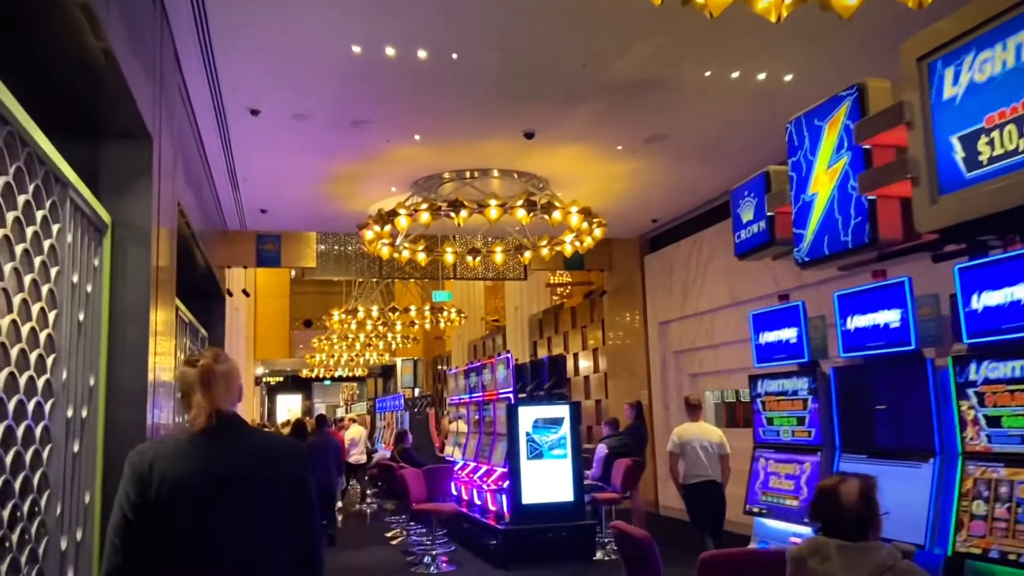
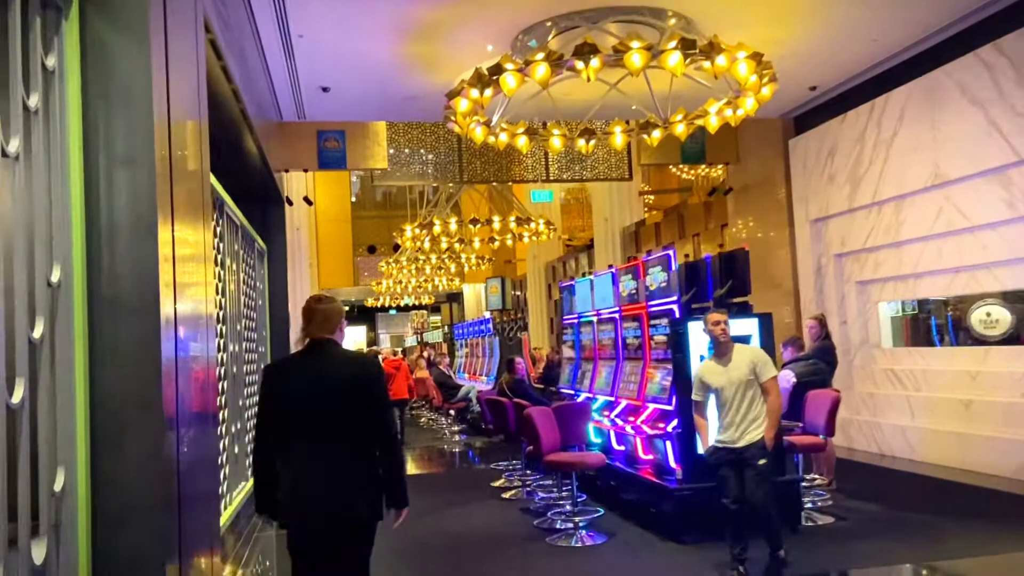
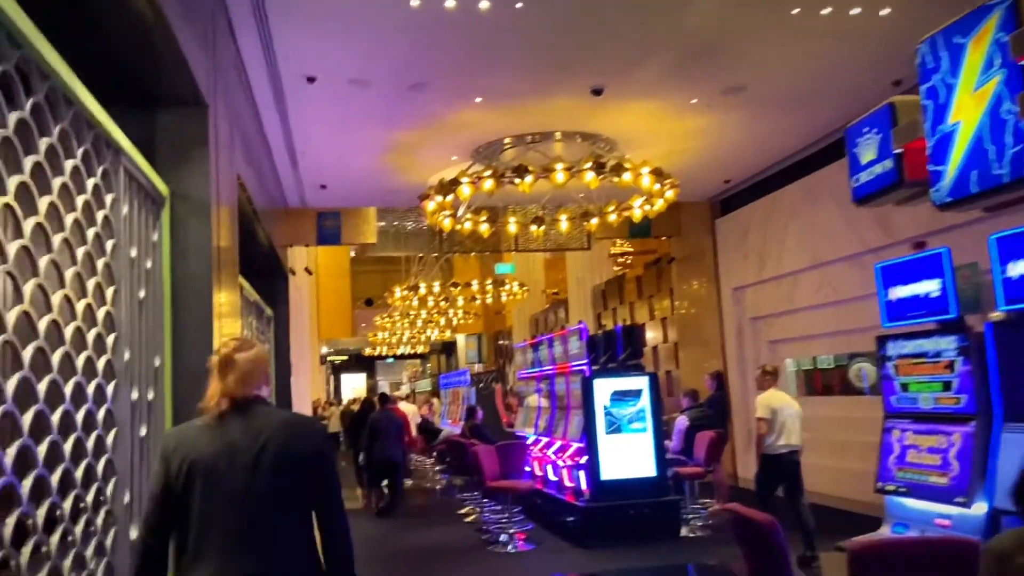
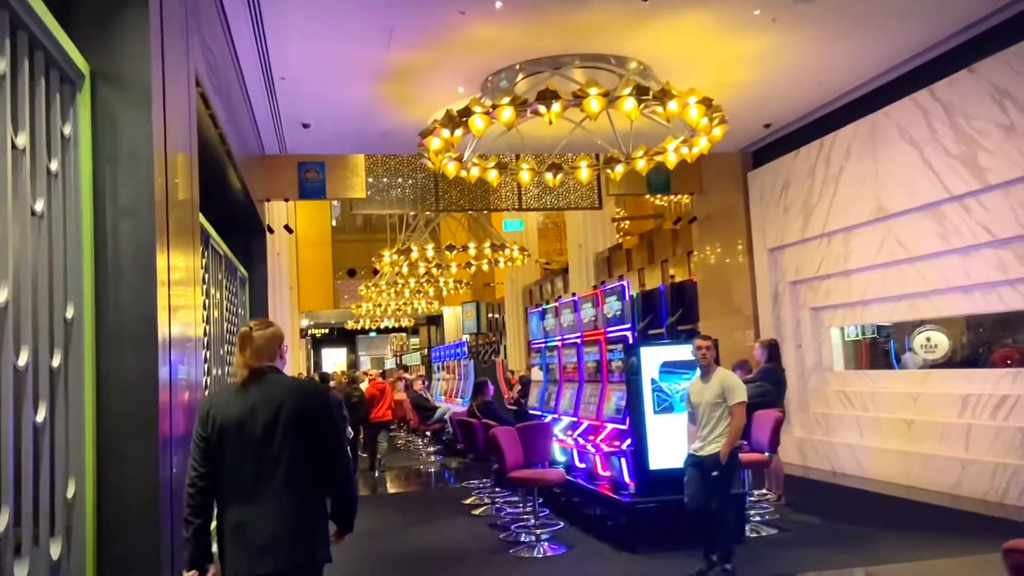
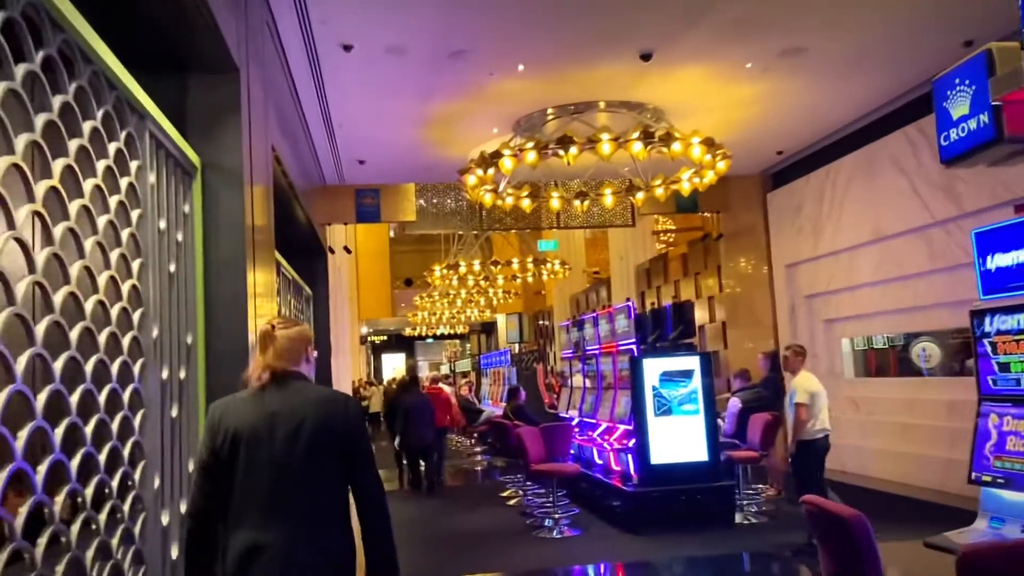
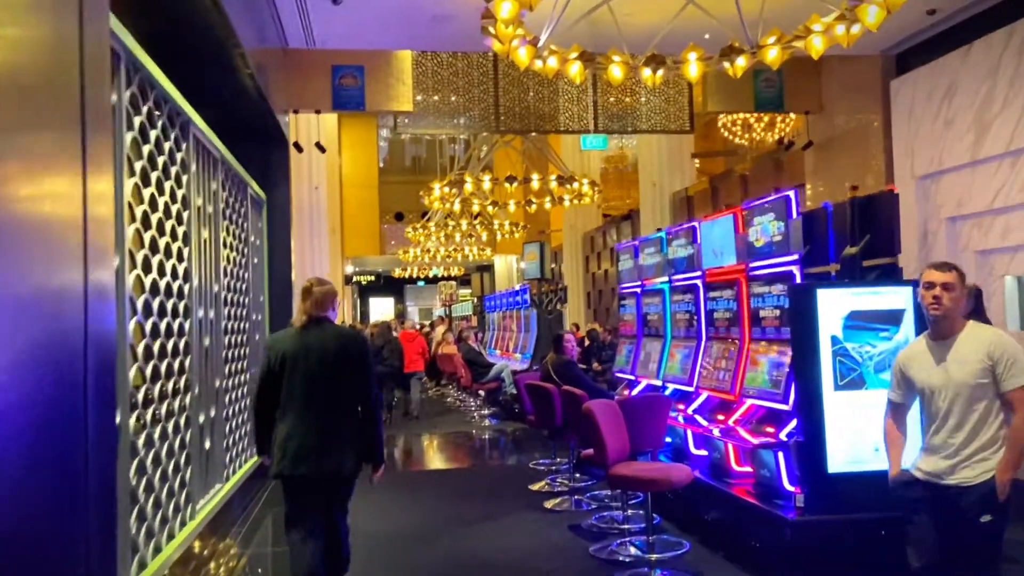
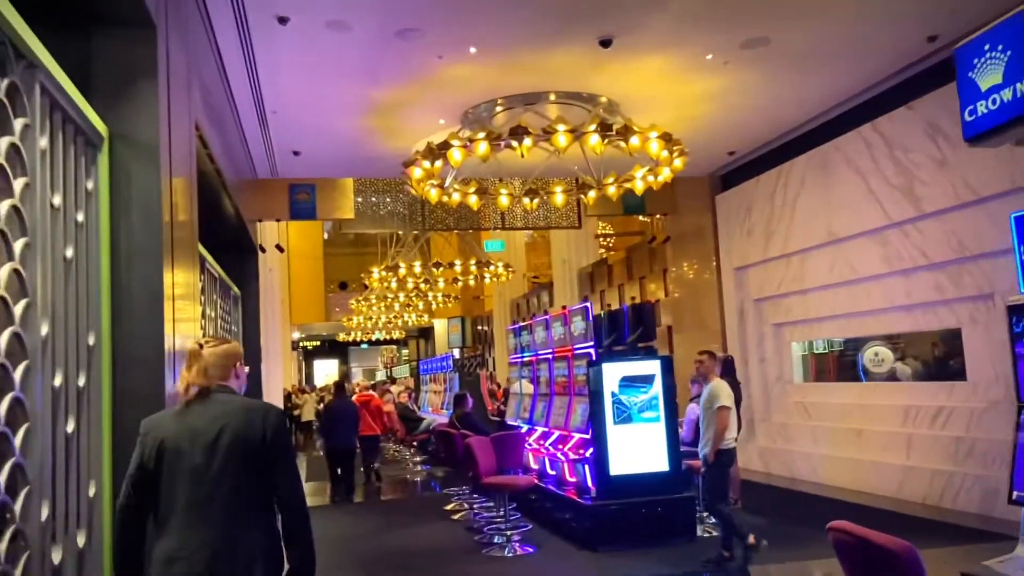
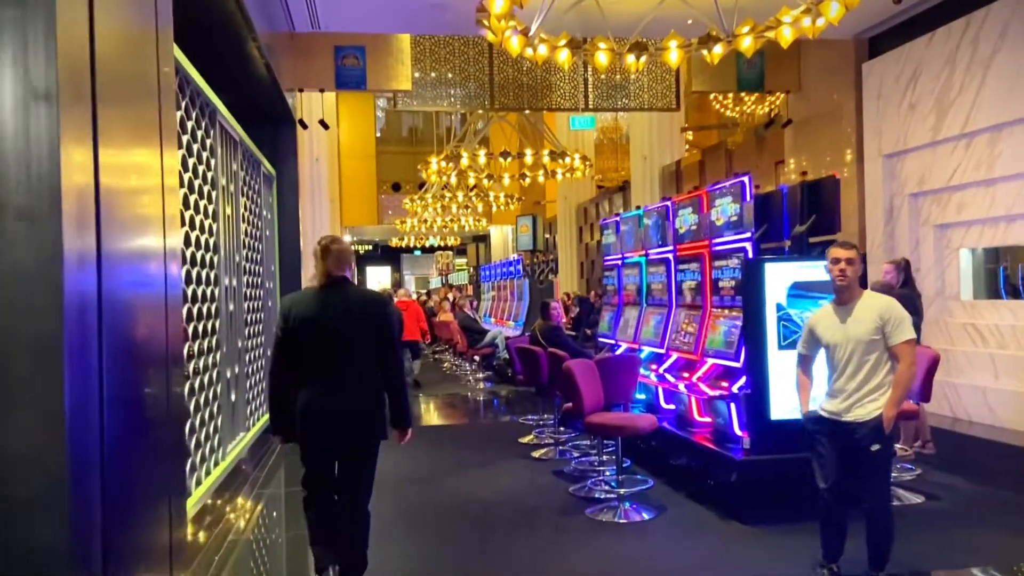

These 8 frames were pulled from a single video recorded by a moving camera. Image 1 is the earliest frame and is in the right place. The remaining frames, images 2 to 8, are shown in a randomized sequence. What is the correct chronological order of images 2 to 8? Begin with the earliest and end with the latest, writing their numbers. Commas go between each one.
3, 5, 7, 4, 2, 8, 6
